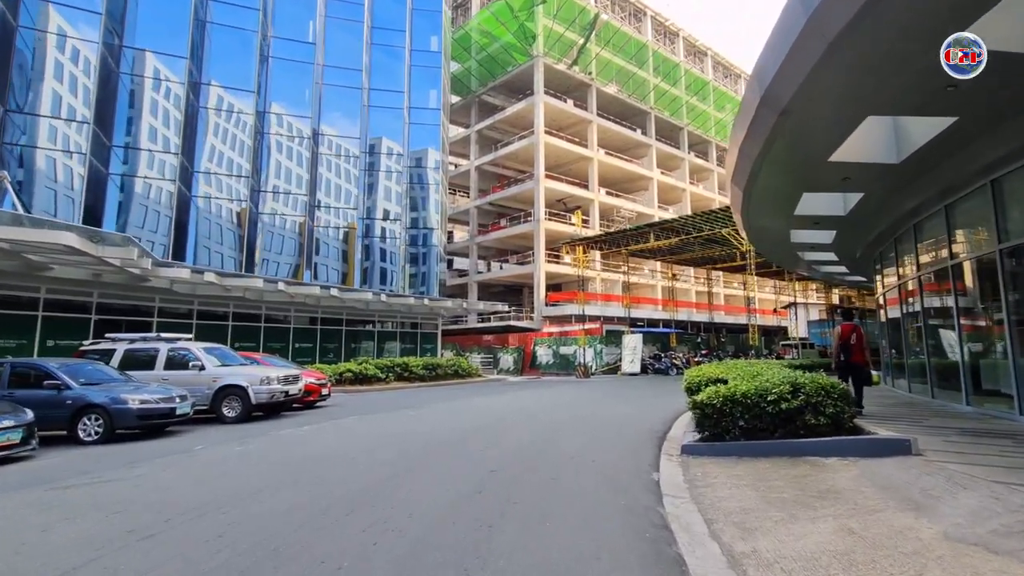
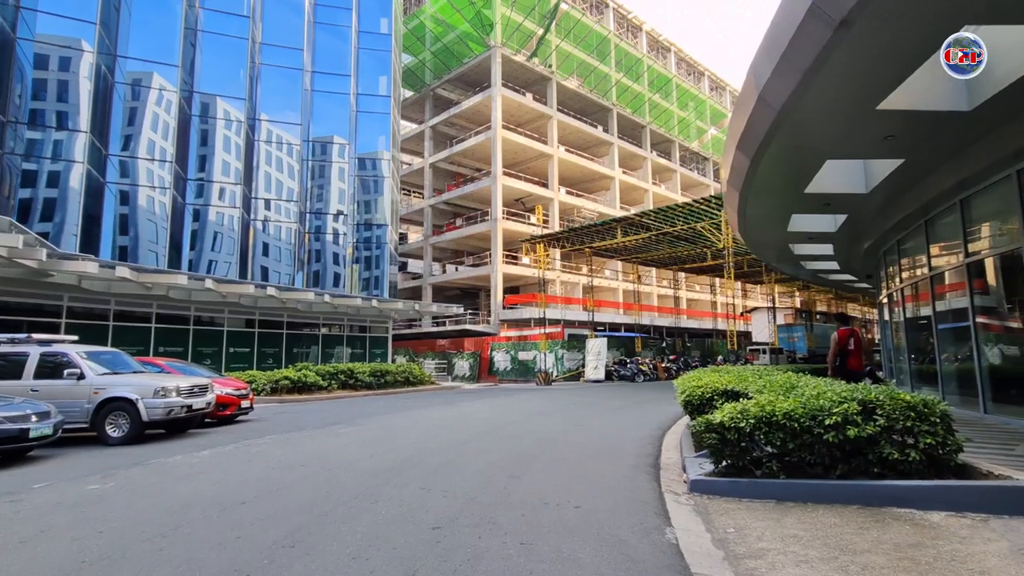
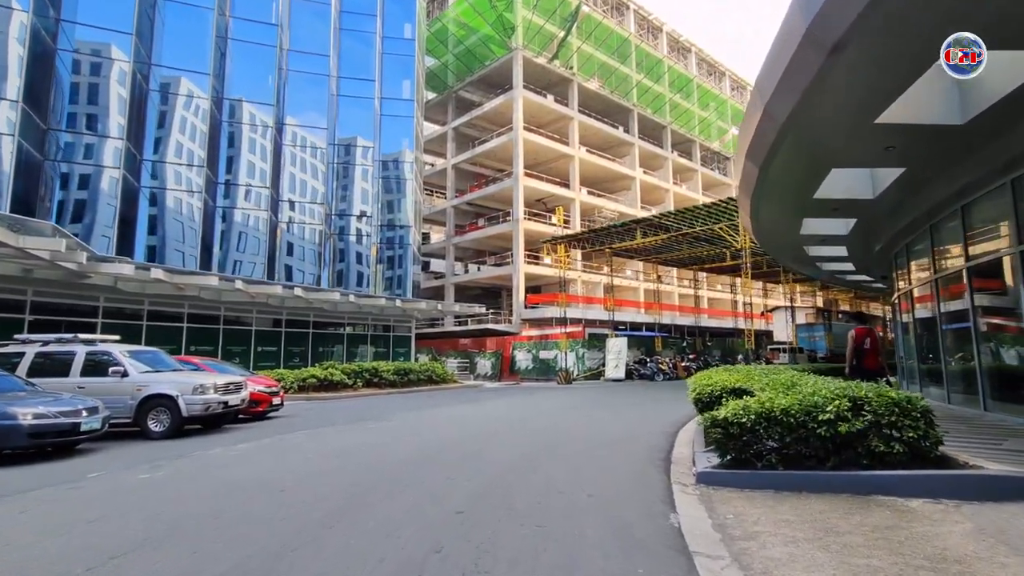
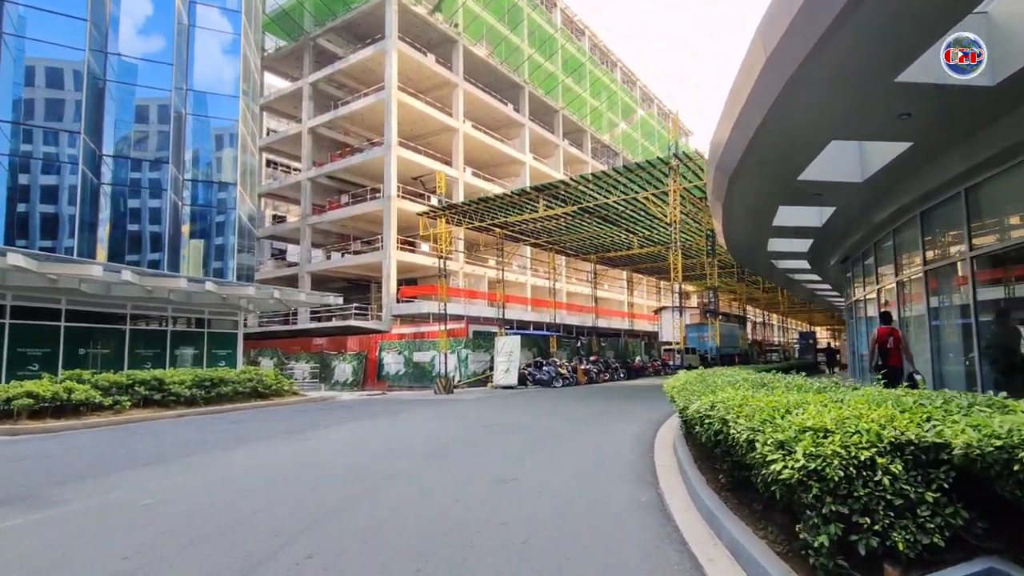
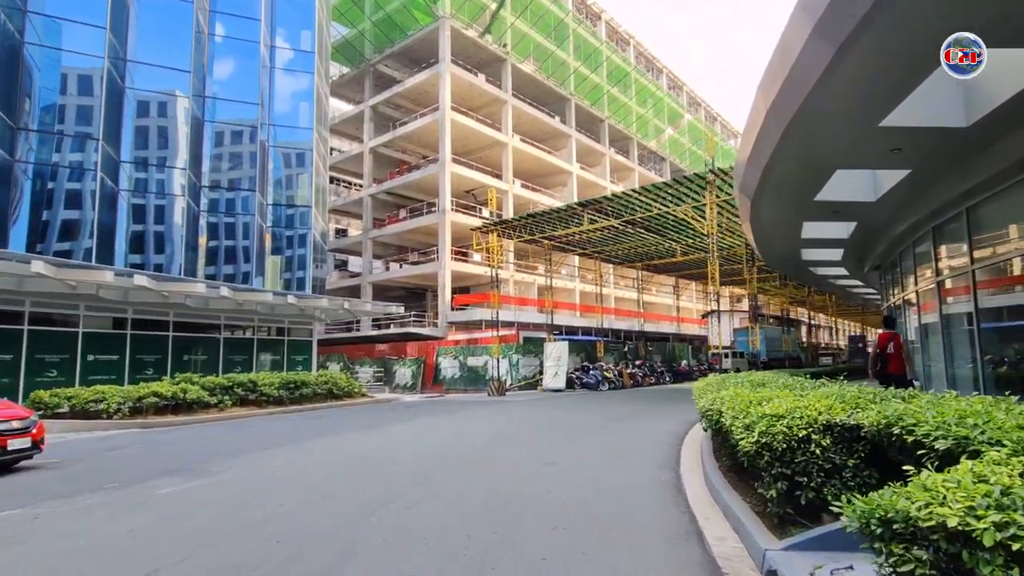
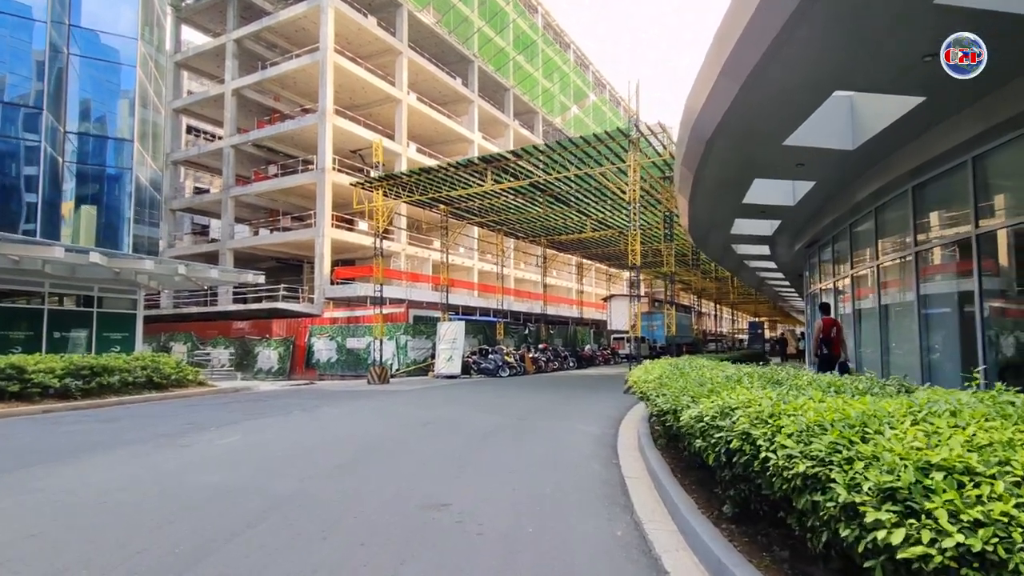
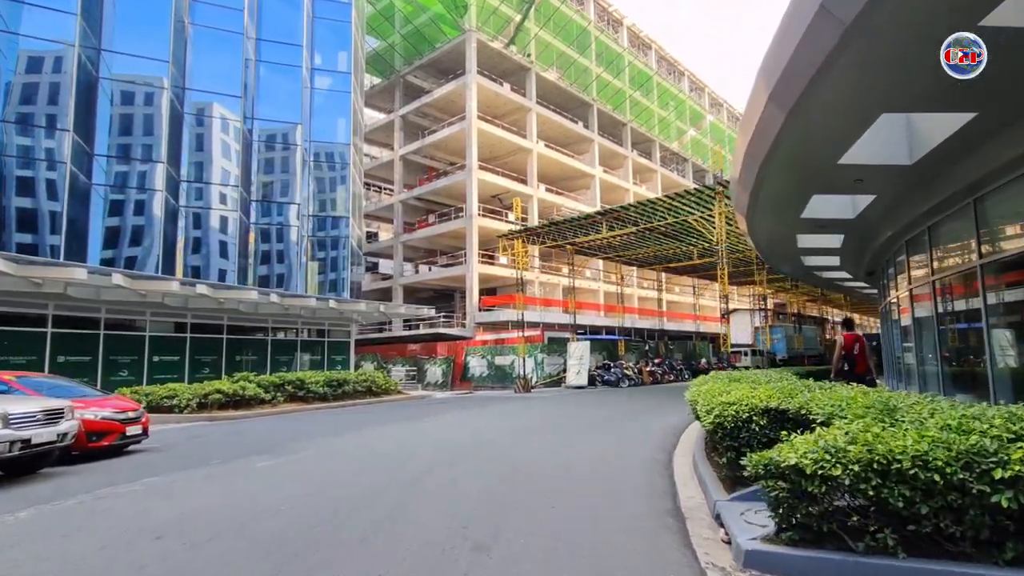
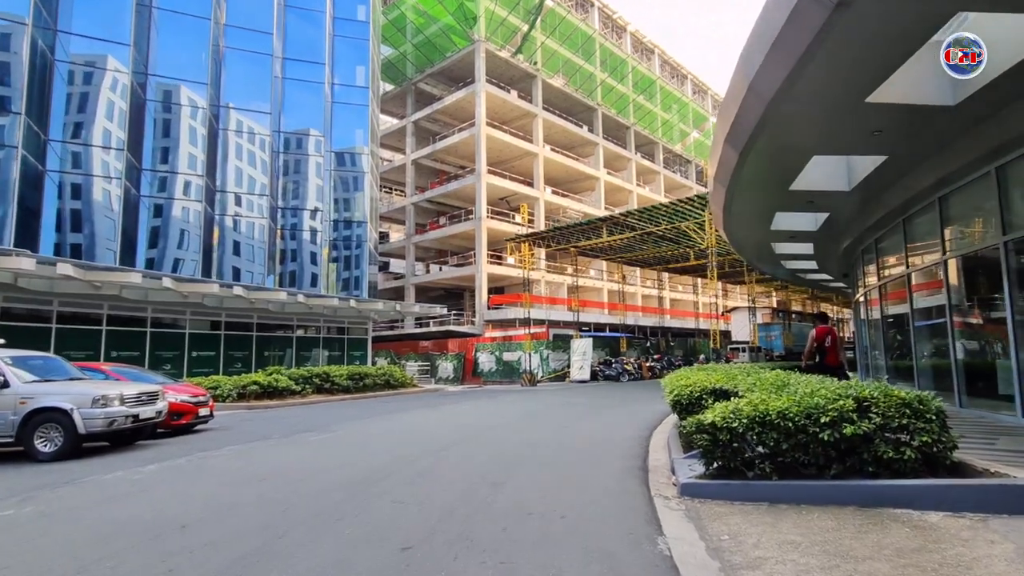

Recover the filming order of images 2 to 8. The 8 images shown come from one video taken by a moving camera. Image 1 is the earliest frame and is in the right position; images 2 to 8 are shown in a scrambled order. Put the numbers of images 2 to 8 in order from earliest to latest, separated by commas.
3, 2, 8, 7, 5, 4, 6
